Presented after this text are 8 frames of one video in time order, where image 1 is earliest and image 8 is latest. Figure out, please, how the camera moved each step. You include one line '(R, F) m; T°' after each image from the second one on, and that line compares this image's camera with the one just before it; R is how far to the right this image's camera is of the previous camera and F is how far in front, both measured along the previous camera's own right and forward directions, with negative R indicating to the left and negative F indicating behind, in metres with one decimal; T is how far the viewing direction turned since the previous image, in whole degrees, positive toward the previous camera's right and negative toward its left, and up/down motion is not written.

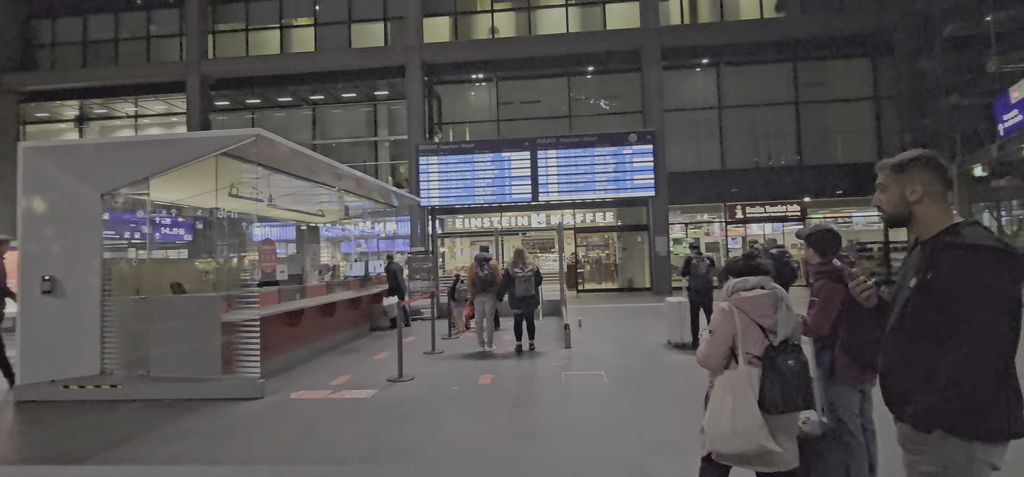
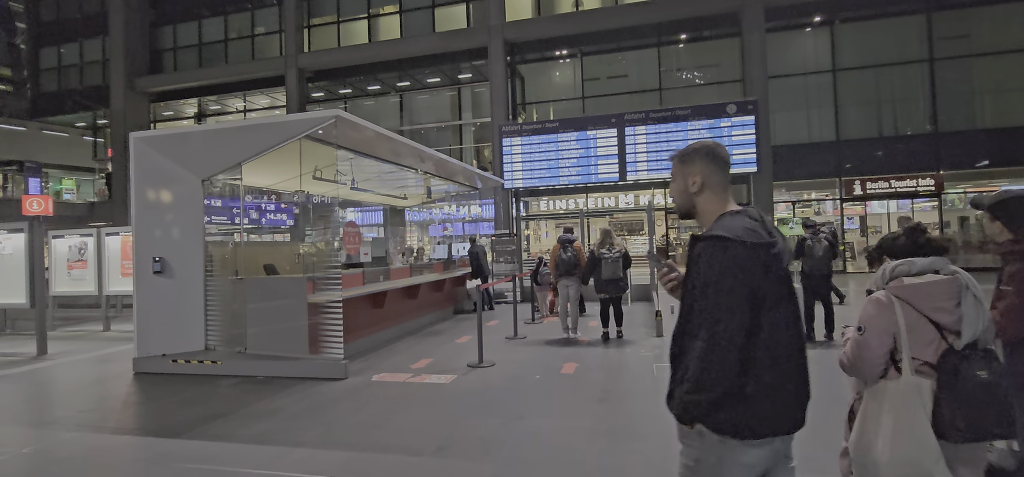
(0.0, +0.4) m; -10°
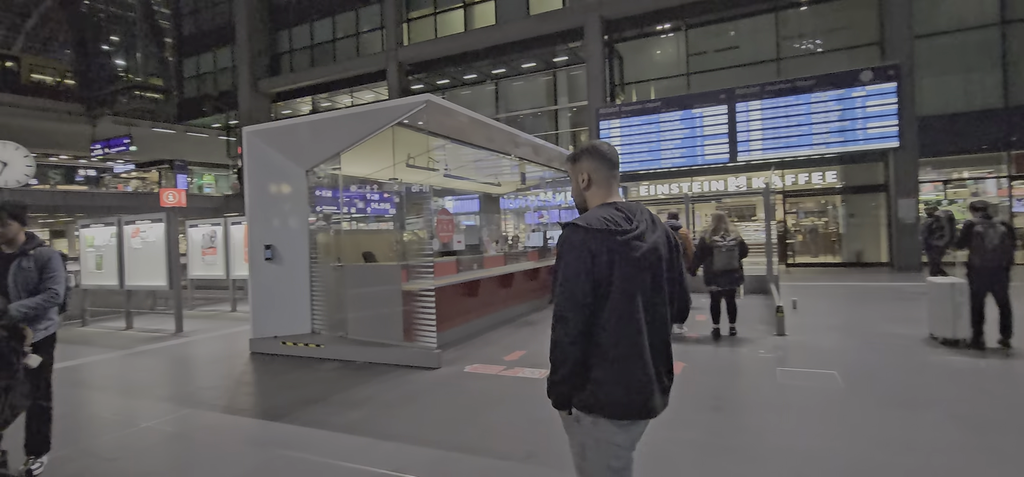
(0.0, +0.4) m; -11°
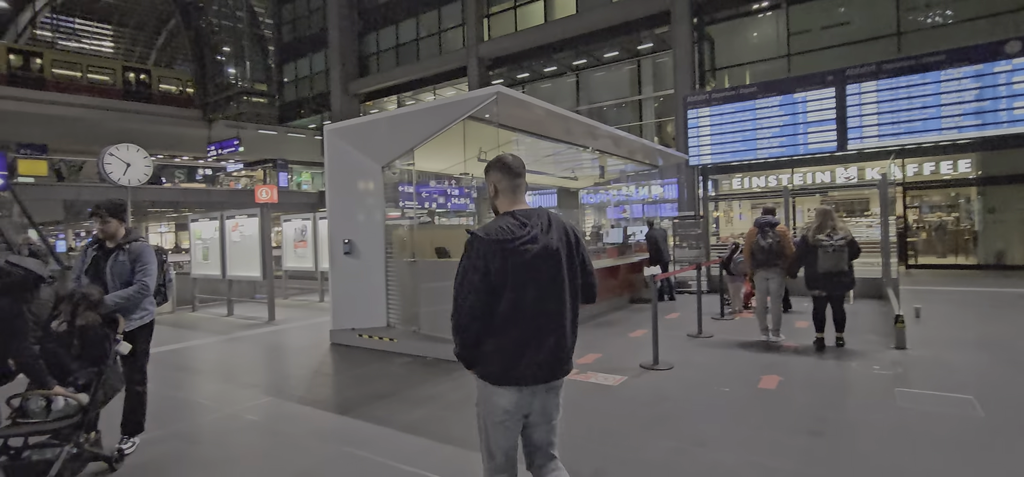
(+0.1, +0.3) m; -9°
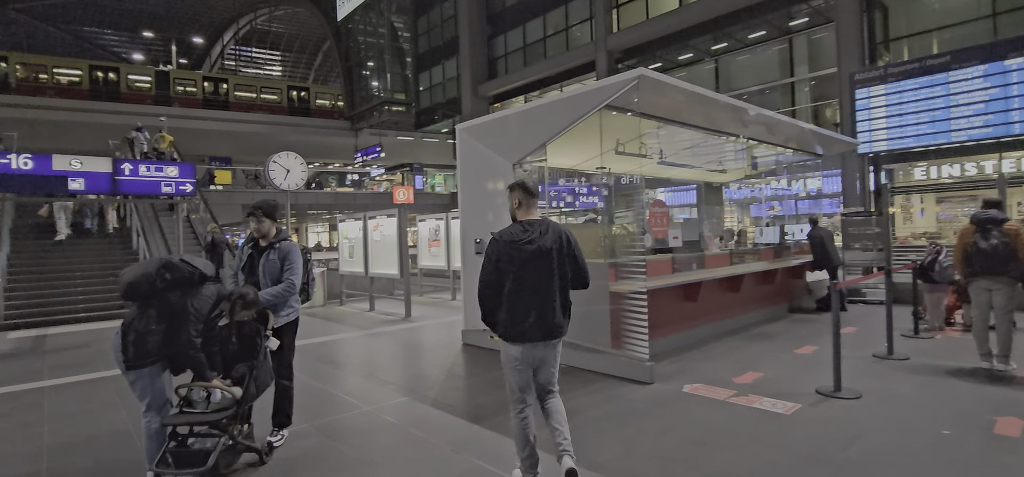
(-0.2, +0.4) m; -14°
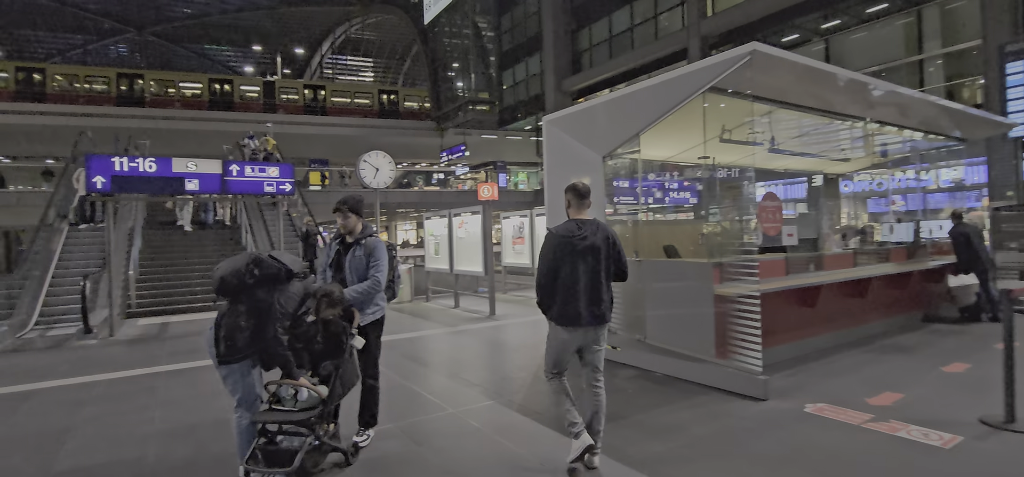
(-0.1, +0.3) m; -9°
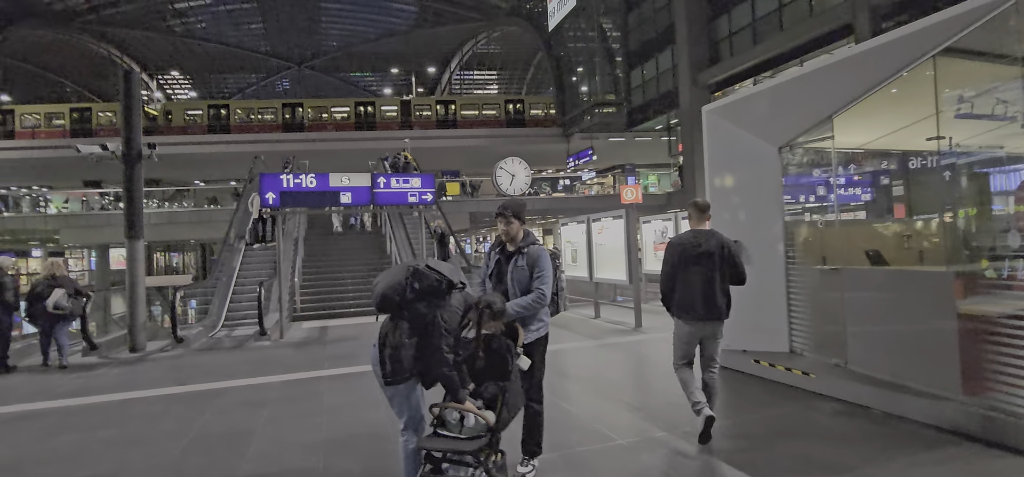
(-0.4, +0.4) m; -14°
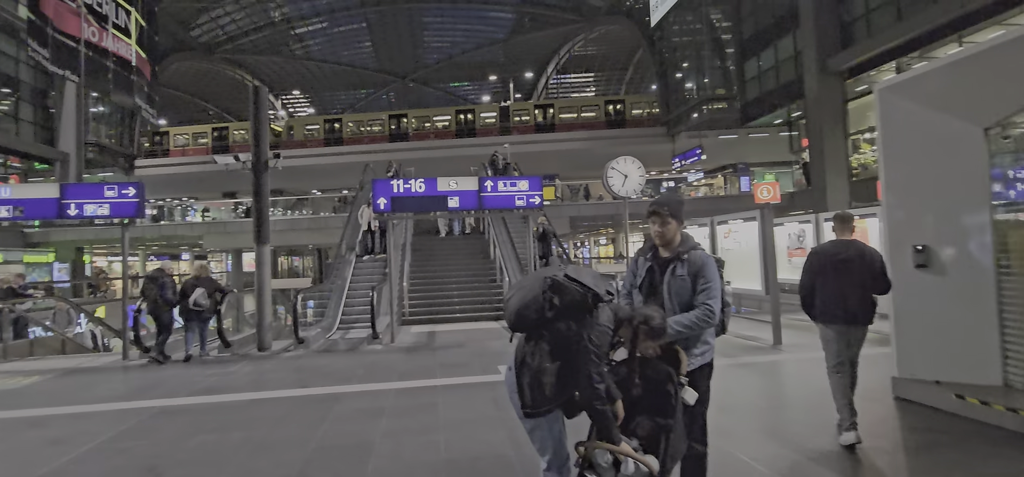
(-0.3, +0.5) m; -10°
